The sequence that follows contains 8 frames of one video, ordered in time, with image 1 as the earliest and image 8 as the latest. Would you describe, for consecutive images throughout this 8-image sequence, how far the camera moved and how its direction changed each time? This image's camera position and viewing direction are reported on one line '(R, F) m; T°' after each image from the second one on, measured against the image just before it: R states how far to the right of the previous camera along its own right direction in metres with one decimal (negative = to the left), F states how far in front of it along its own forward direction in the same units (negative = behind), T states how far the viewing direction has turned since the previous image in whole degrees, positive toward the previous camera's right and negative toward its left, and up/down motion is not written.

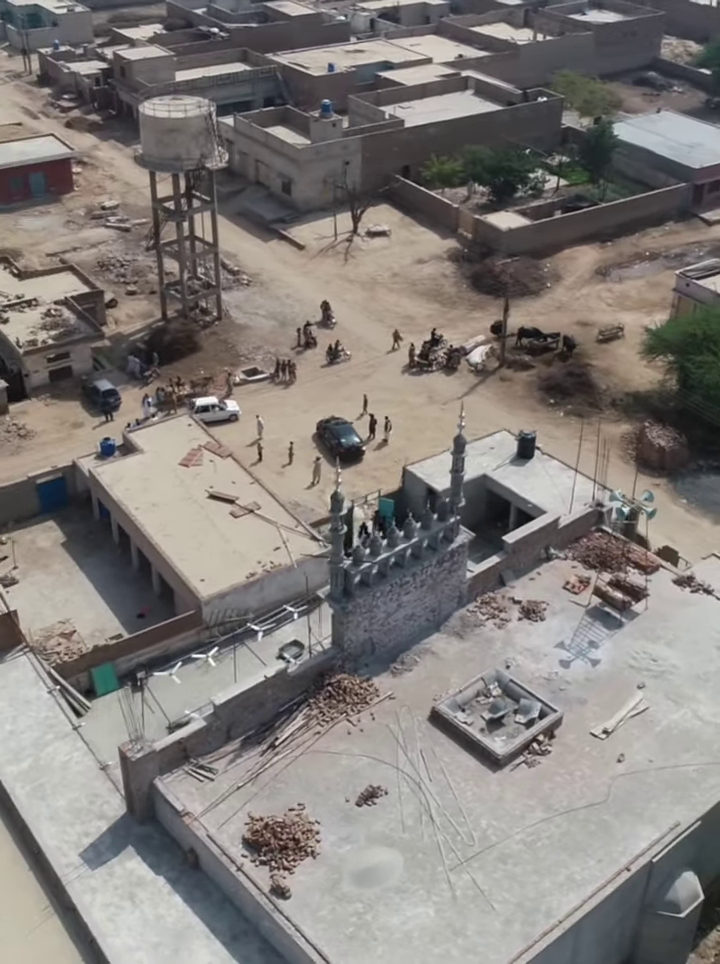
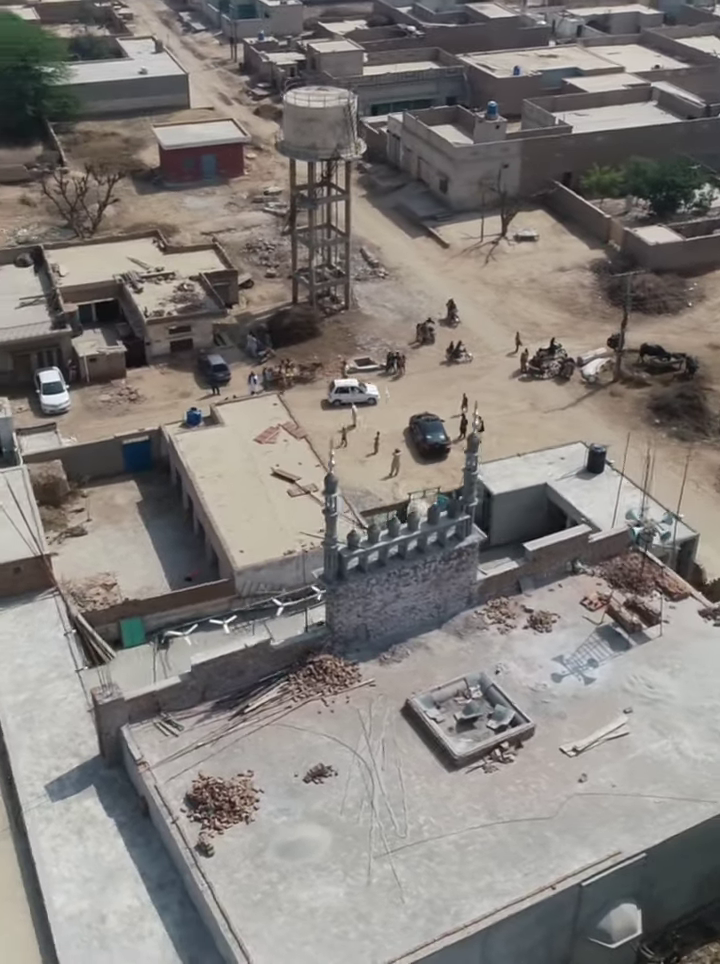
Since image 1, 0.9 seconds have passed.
(+4.6, +0.1) m; -10°
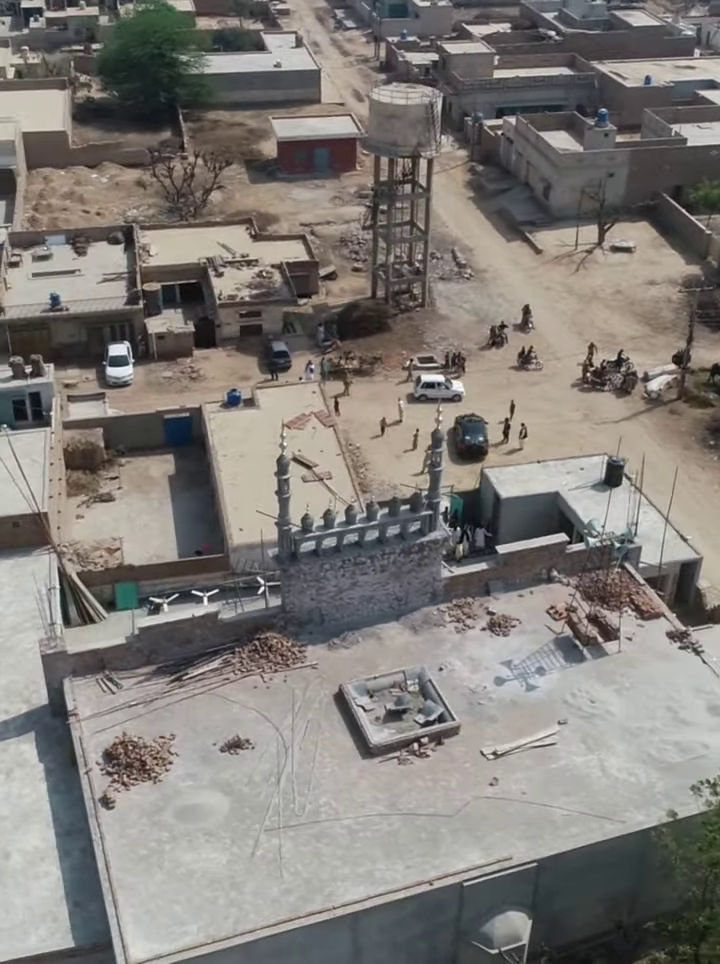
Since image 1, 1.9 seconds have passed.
(+4.6, 0.0) m; -8°
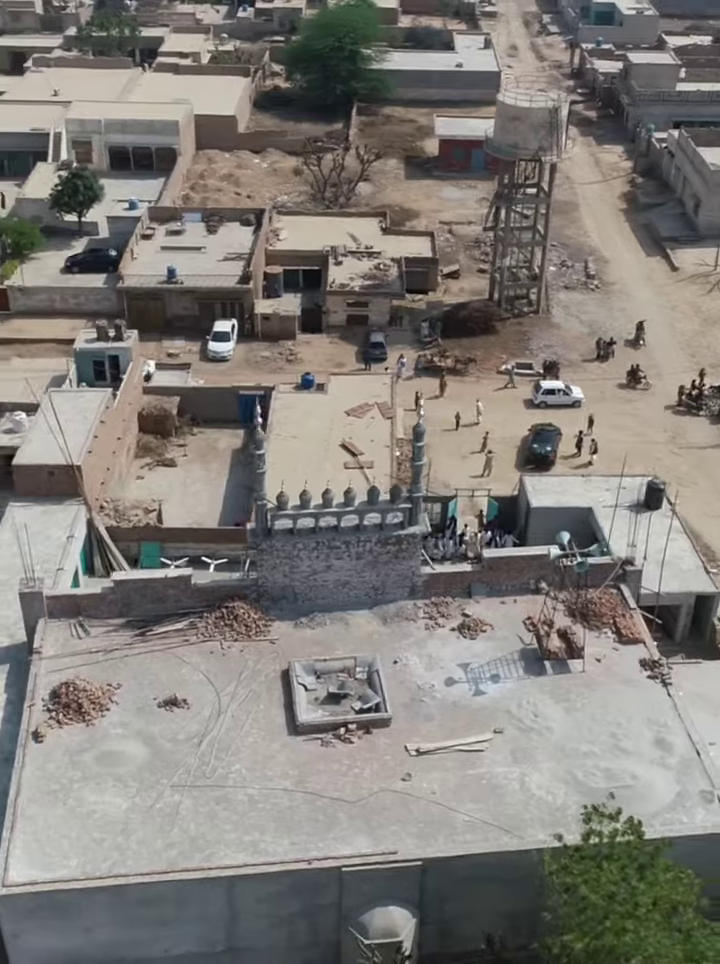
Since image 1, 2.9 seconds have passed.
(+5.4, +0.2) m; -10°
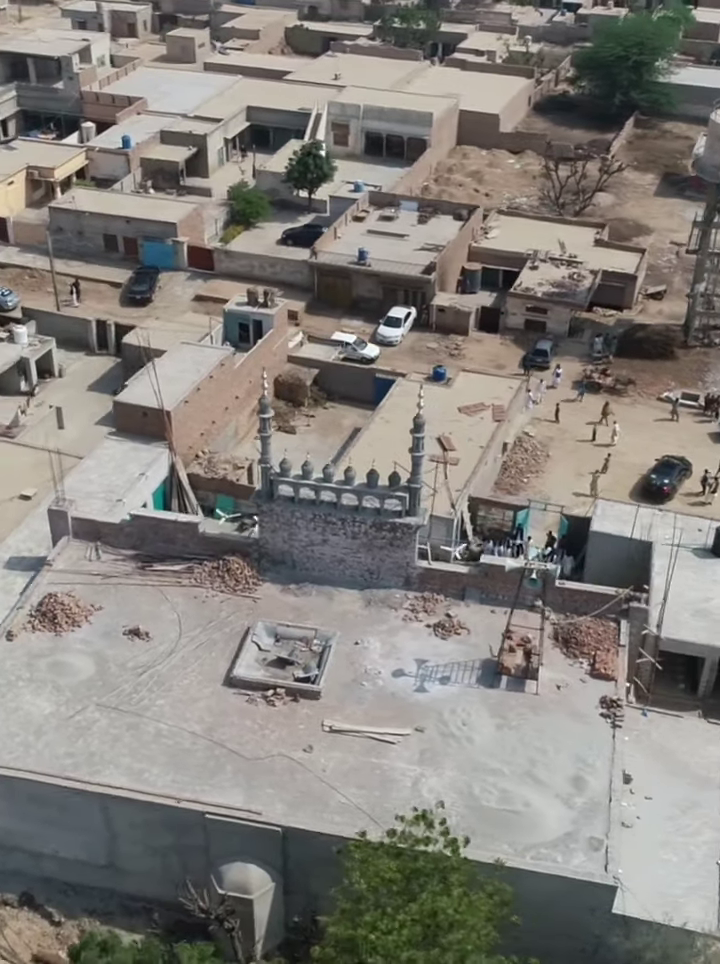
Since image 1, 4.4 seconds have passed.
(+7.6, +0.6) m; -16°
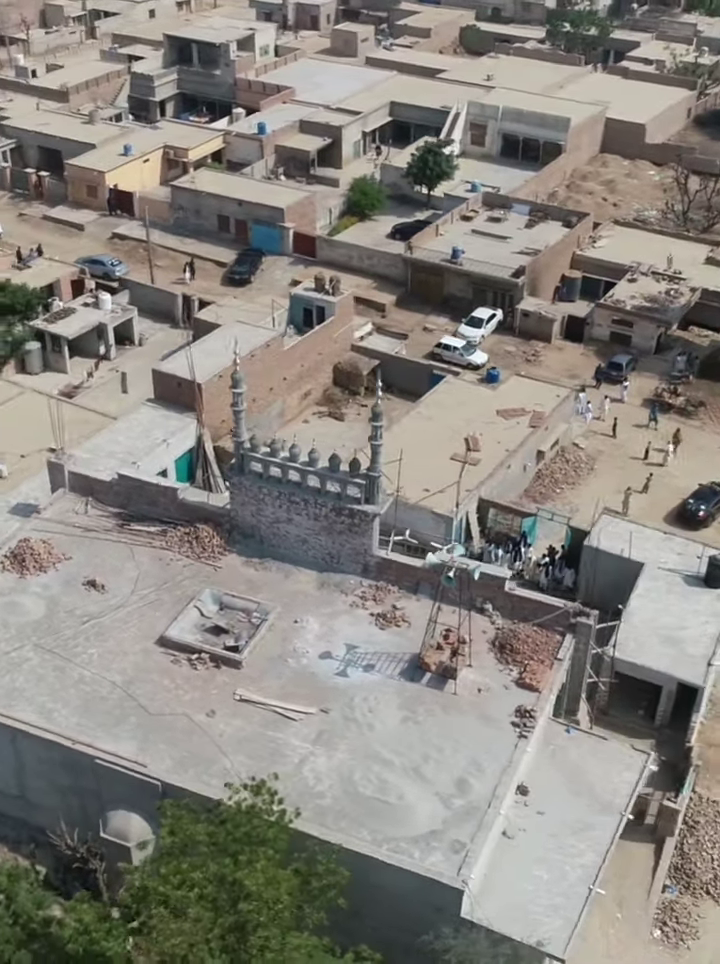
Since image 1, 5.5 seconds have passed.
(+5.6, +0.1) m; -10°
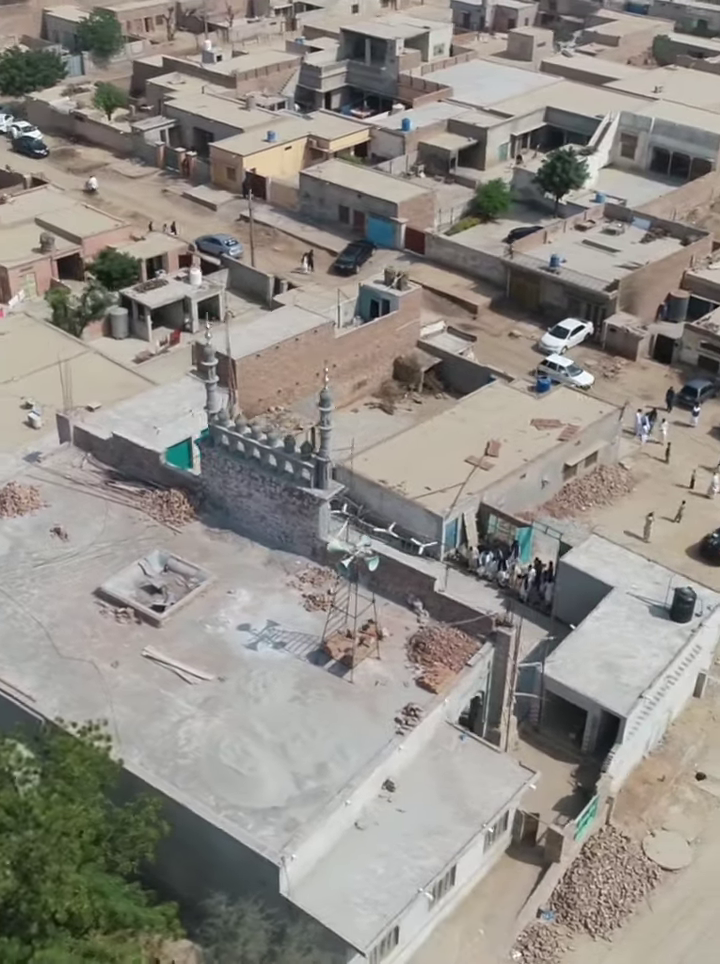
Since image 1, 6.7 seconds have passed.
(+6.5, +0.2) m; -11°
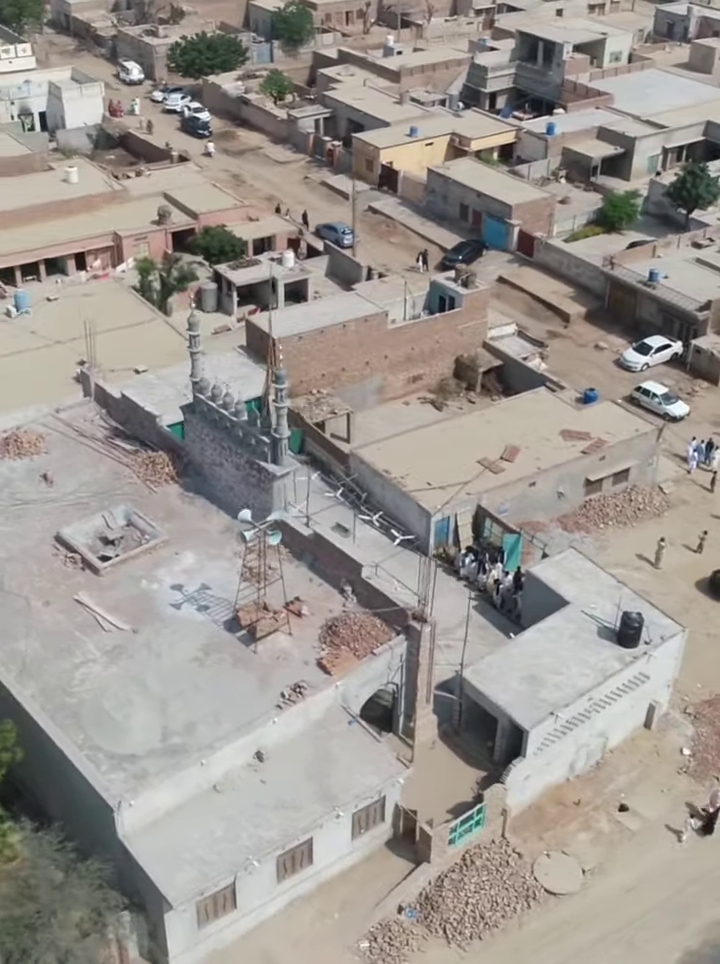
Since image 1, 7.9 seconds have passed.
(+6.6, +0.3) m; -11°
